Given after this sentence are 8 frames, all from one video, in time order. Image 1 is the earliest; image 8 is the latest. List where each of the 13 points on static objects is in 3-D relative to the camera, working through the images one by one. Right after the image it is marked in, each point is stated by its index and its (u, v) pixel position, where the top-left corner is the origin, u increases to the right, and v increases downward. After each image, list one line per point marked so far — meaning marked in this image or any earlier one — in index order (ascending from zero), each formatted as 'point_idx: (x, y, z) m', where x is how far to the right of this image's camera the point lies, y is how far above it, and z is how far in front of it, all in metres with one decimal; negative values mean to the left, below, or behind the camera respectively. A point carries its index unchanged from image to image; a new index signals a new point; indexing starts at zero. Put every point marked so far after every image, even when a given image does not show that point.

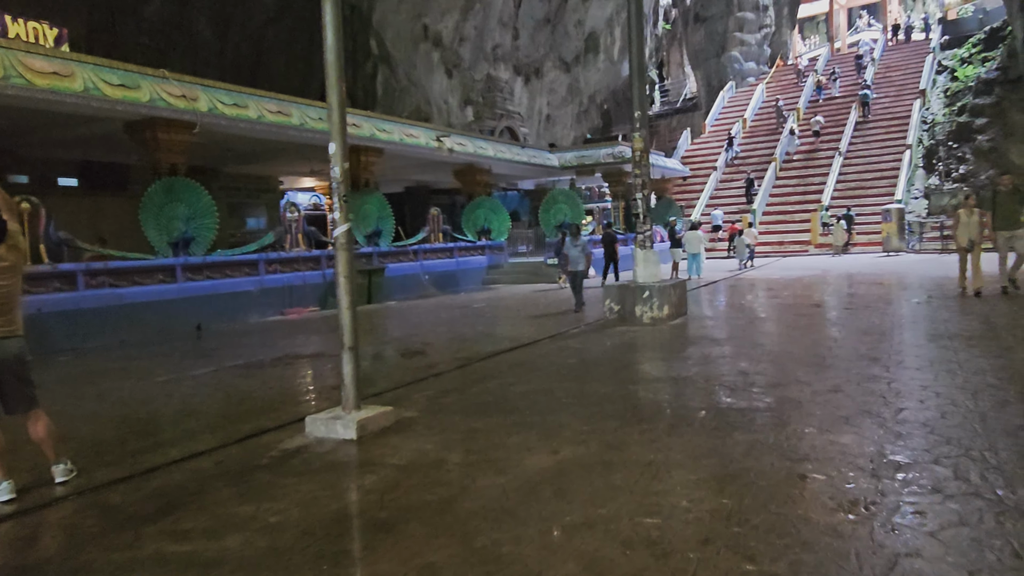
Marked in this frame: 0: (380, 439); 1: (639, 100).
0: (-0.6, -0.7, +3.5) m
1: (+1.3, +2.0, +7.9) m
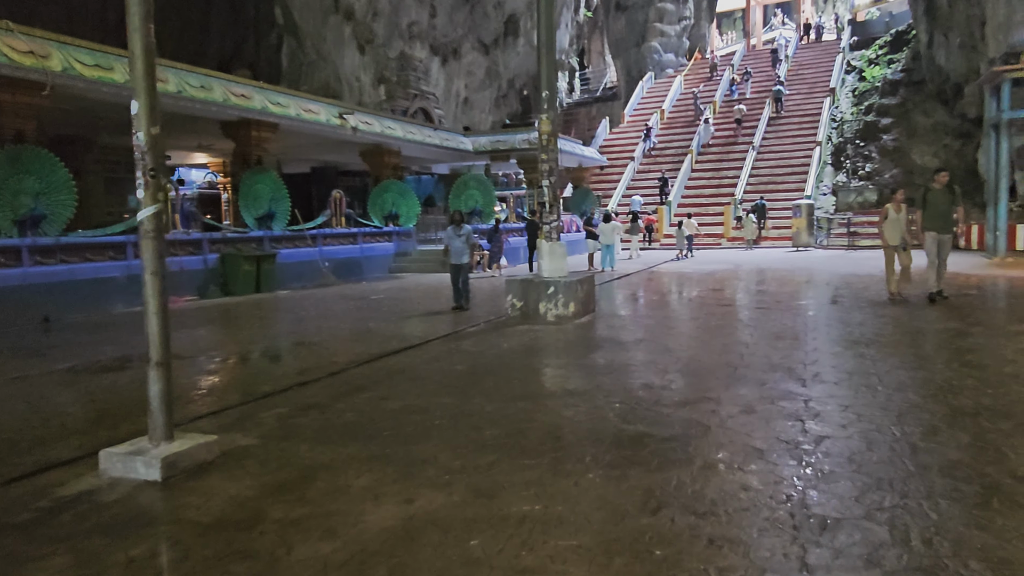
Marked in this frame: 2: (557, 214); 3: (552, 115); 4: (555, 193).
0: (-1.2, -0.7, +2.8) m
1: (+0.4, +2.0, +7.3) m
2: (+0.4, +0.7, +7.1) m
3: (+0.4, +1.7, +7.3) m
4: (+0.4, +0.9, +7.1) m
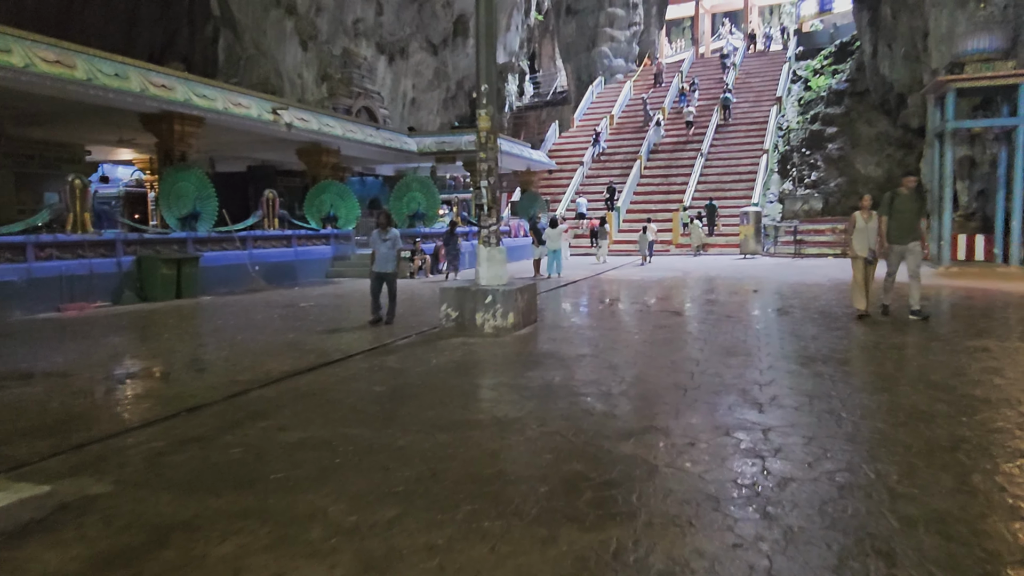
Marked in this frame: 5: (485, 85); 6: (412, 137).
0: (-1.5, -0.8, +2.2) m
1: (-0.2, +2.0, +6.8) m
2: (-0.1, +0.6, +6.6) m
3: (-0.2, +1.6, +6.8) m
4: (-0.2, +0.8, +6.7) m
5: (-0.2, +1.9, +6.8) m
6: (-2.3, +3.5, +17.2) m
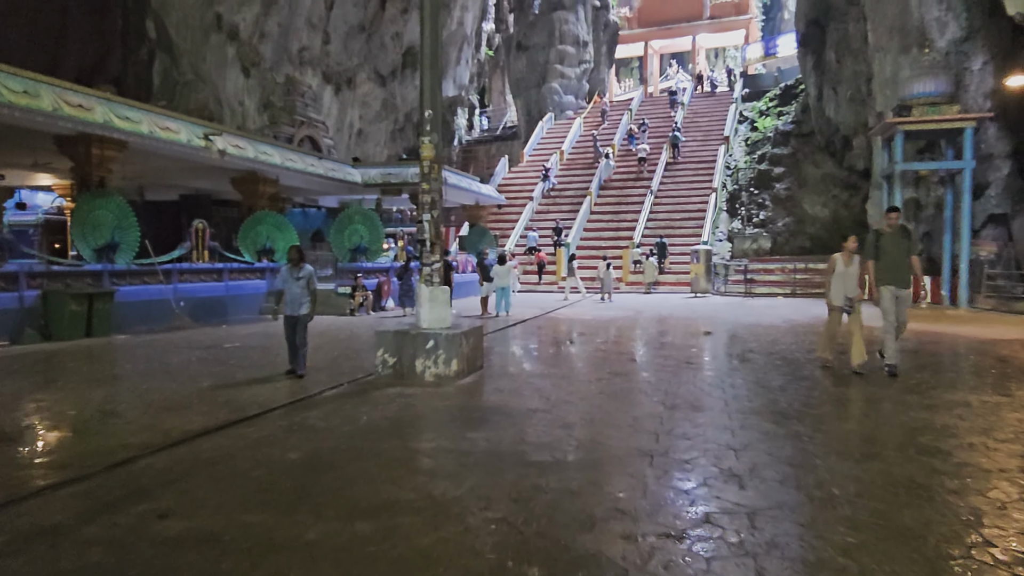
0: (-1.6, -0.9, +1.5) m
1: (-0.7, +1.6, +6.3) m
2: (-0.6, +0.3, +6.1) m
3: (-0.6, +1.3, +6.3) m
4: (-0.6, +0.5, +6.1) m
5: (-0.7, +1.5, +6.3) m
6: (-3.5, +2.7, +16.6) m
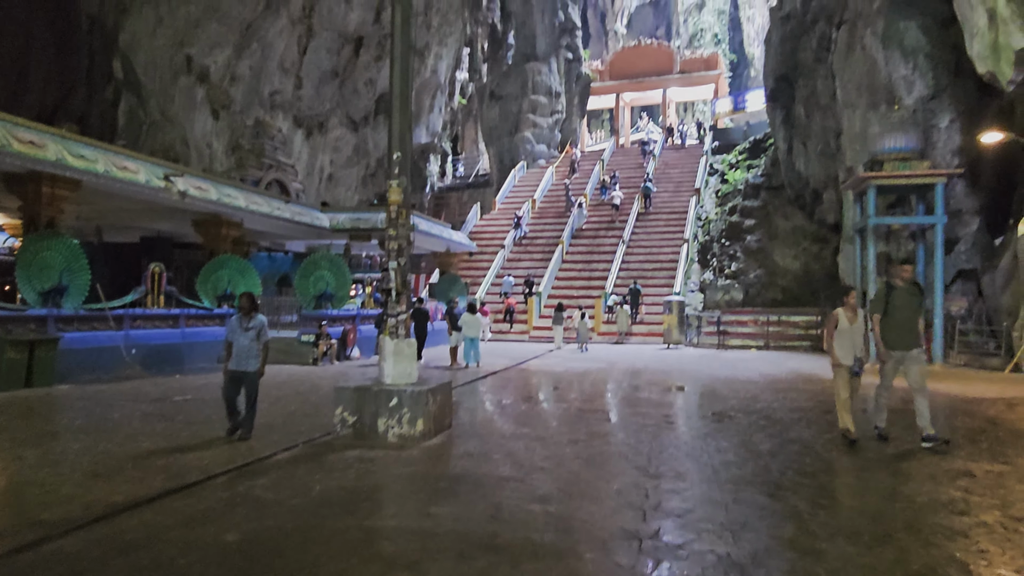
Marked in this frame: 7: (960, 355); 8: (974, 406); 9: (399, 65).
0: (-1.7, -1.0, +1.0) m
1: (-0.9, +1.2, +6.0) m
2: (-0.8, -0.1, +5.7) m
3: (-0.9, +0.8, +5.9) m
4: (-0.8, +0.1, +5.7) m
5: (-0.9, +1.1, +6.0) m
6: (-4.1, +1.6, +16.2) m
7: (+7.6, -1.1, +12.7) m
8: (+4.6, -1.2, +7.5) m
9: (-0.9, +1.8, +6.1) m
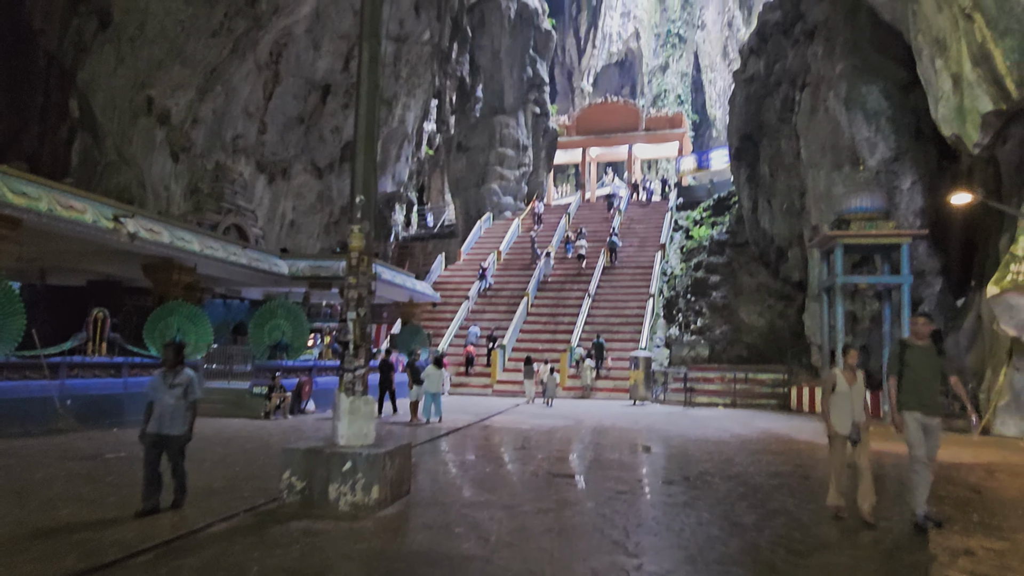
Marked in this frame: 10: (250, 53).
0: (-1.7, -1.0, +0.5) m
1: (-1.1, +0.8, +5.7) m
2: (-1.0, -0.5, +5.3) m
3: (-1.1, +0.4, +5.6) m
4: (-1.1, -0.3, +5.3) m
5: (-1.1, +0.7, +5.6) m
6: (-4.8, +0.6, +15.7) m
7: (+7.0, -2.2, +12.6) m
8: (+4.3, -1.8, +7.2) m
9: (-1.1, +1.4, +5.8) m
10: (-5.9, +5.3, +16.8) m
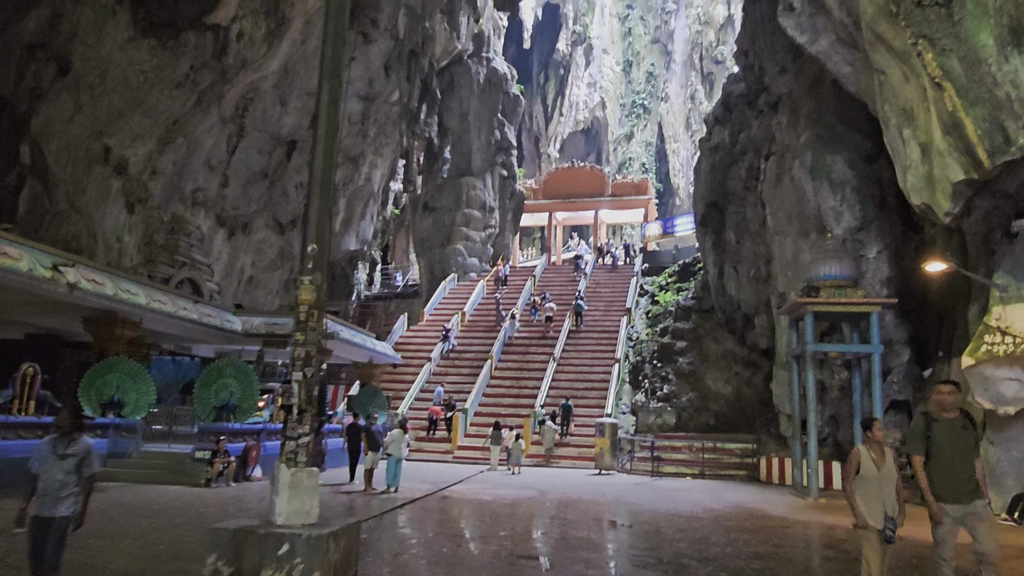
0: (-1.7, -1.0, -0.1) m
1: (-1.3, +0.4, +5.2) m
2: (-1.3, -0.9, +4.7) m
3: (-1.3, +0.1, +5.1) m
4: (-1.3, -0.7, +4.8) m
5: (-1.4, +0.3, +5.2) m
6: (-5.5, -0.6, +15.0) m
7: (+6.4, -3.3, +12.2) m
8: (+3.9, -2.4, +6.8) m
9: (-1.4, +1.0, +5.4) m
10: (-6.6, +4.0, +16.5) m
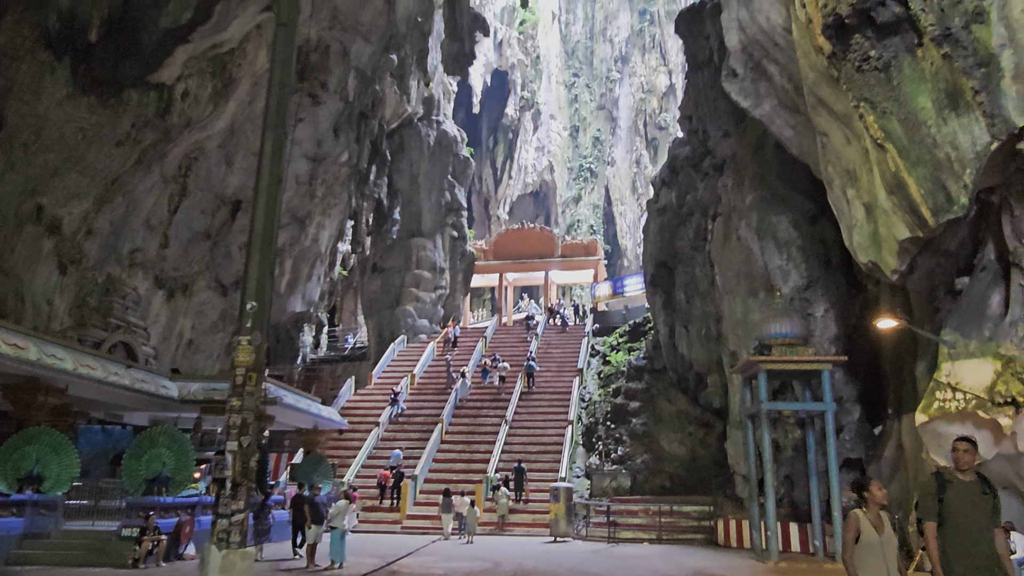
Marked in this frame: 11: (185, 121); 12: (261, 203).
0: (-1.6, -0.9, -0.5) m
1: (-1.6, 0.0, +4.9) m
2: (-1.5, -1.2, +4.3) m
3: (-1.6, -0.3, +4.8) m
4: (-1.6, -1.0, +4.4) m
5: (-1.7, -0.1, +4.8) m
6: (-6.5, -1.8, +14.3) m
7: (+5.6, -4.2, +12.1) m
8: (+3.5, -2.9, +6.6) m
9: (-1.7, +0.6, +5.1) m
10: (-7.6, +2.7, +16.0) m
11: (-6.9, +3.5, +15.6) m
12: (-1.7, +0.8, +5.1) m
